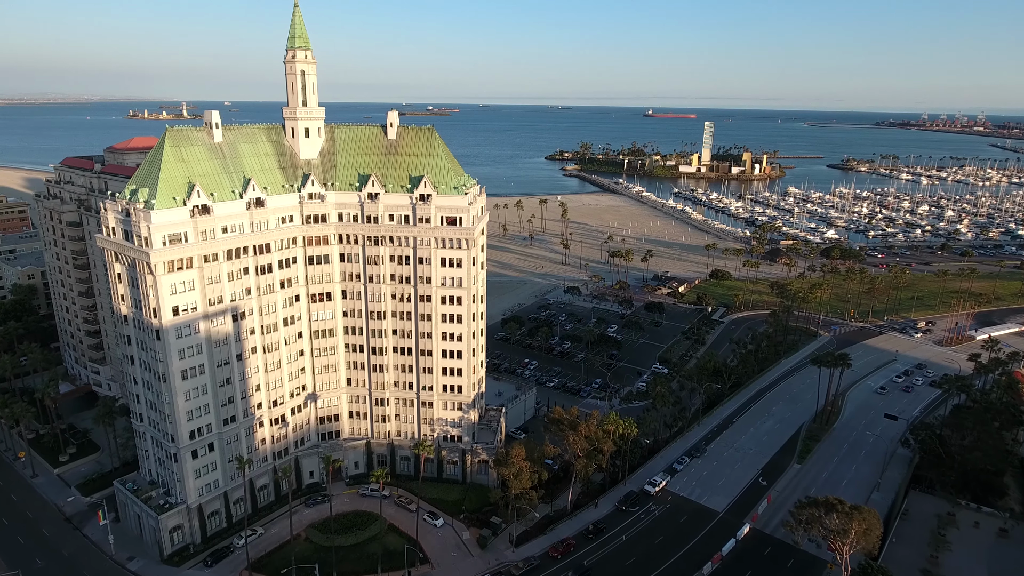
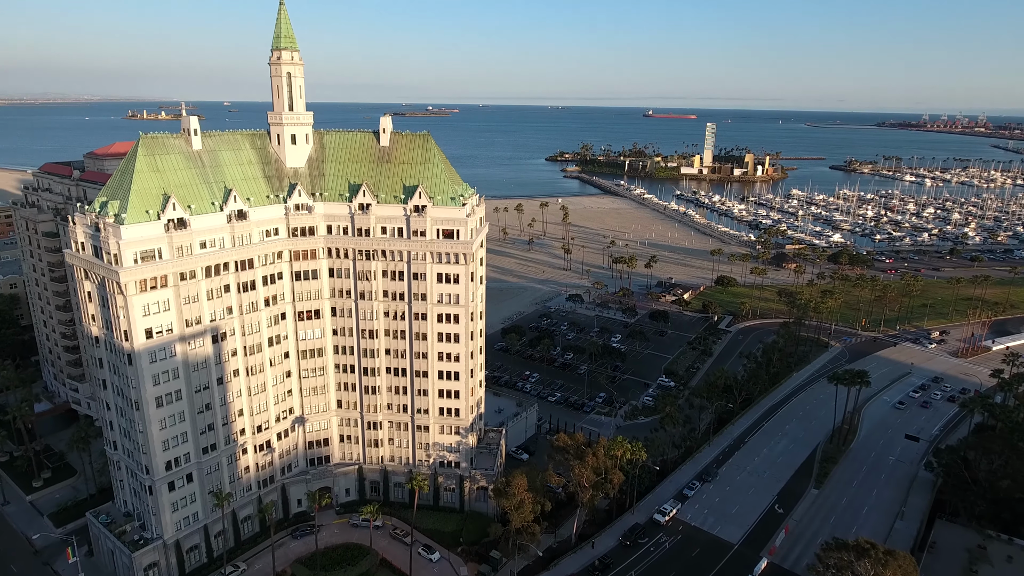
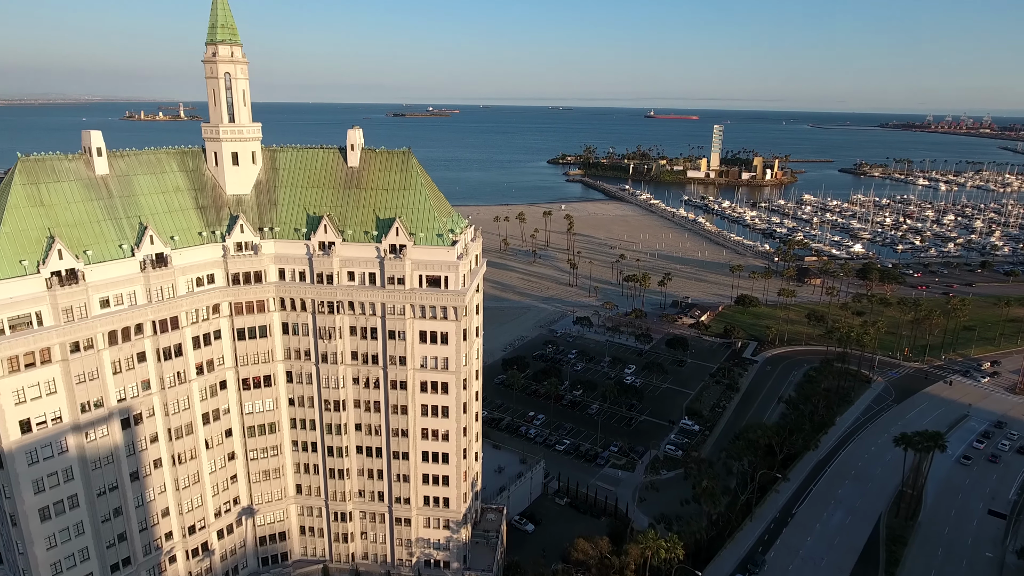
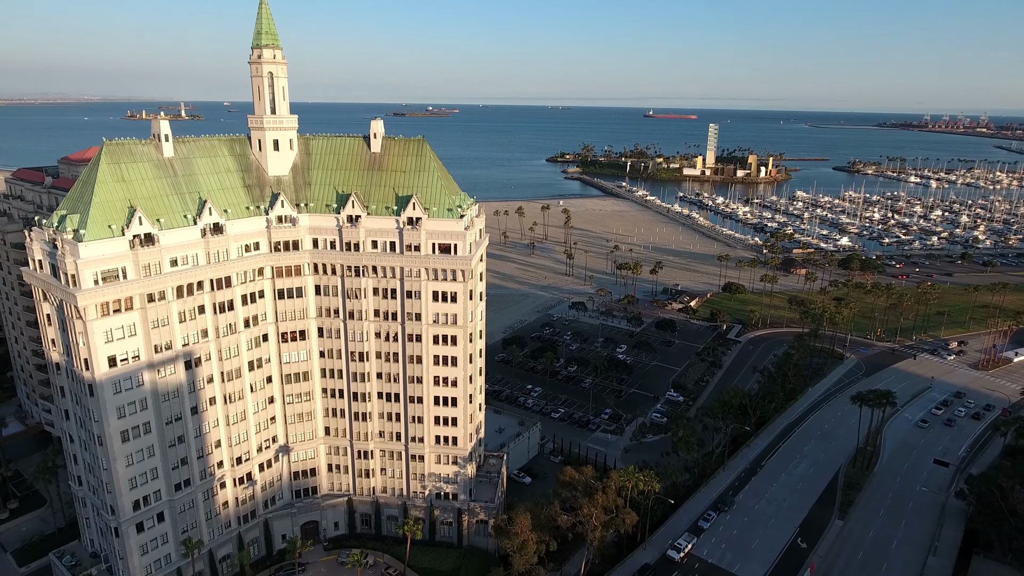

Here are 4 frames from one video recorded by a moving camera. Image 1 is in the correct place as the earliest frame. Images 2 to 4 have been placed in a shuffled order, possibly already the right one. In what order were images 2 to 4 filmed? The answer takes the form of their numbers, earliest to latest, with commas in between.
2, 4, 3
